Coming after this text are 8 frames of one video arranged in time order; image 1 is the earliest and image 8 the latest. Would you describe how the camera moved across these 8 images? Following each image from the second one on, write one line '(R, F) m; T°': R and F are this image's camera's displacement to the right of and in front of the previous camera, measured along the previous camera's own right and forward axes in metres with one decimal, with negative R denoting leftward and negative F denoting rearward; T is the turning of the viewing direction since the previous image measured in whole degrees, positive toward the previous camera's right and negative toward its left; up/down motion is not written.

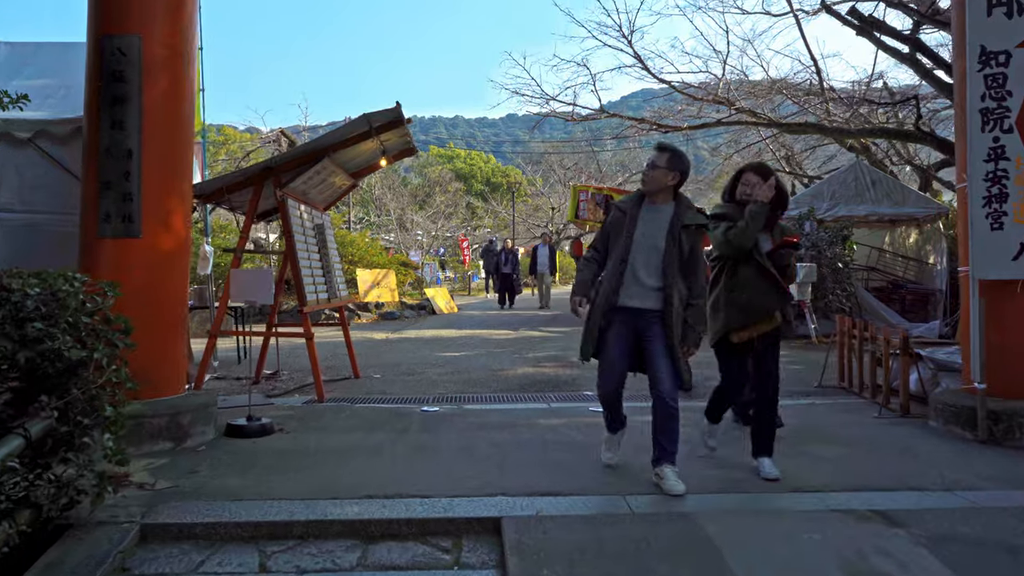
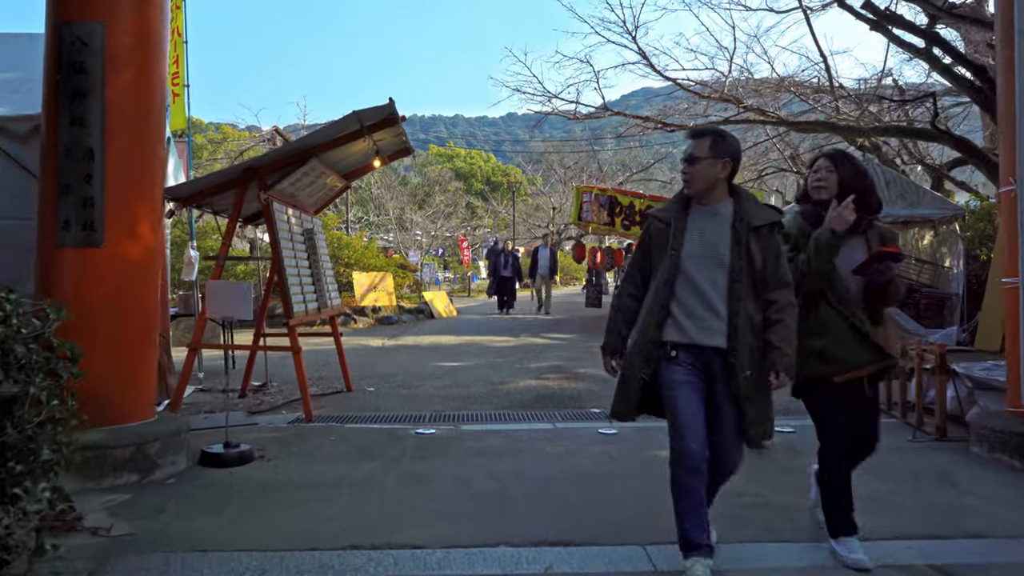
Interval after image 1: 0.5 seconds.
(0.0, +0.4) m; 0°
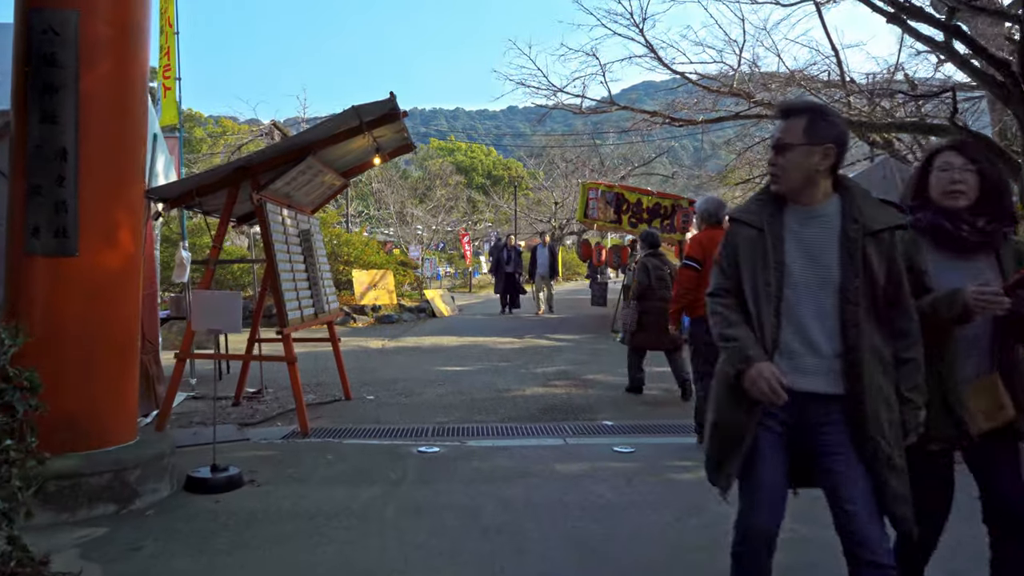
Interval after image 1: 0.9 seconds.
(0.0, +0.3) m; 0°
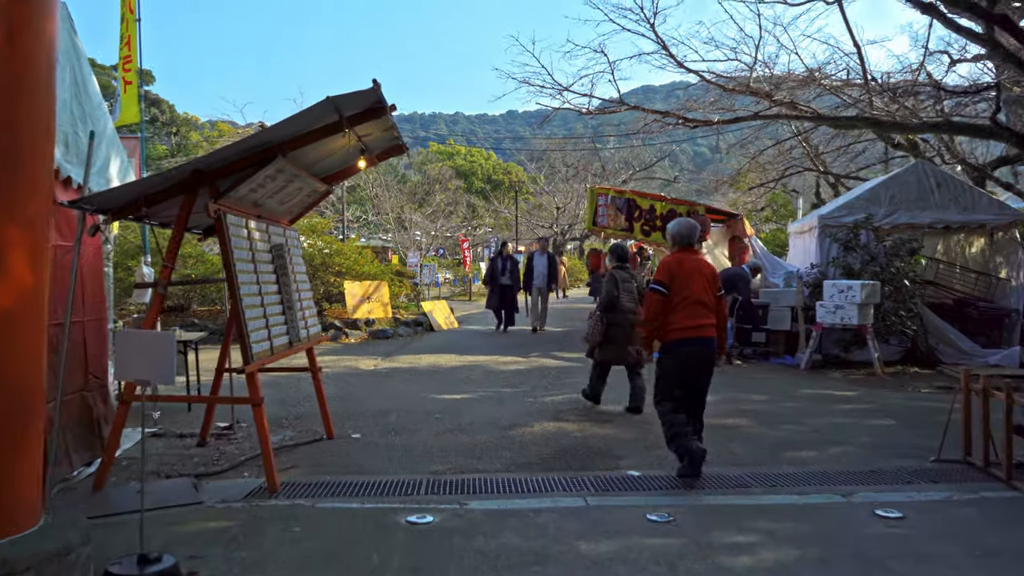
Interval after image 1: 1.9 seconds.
(0.0, +0.9) m; 0°
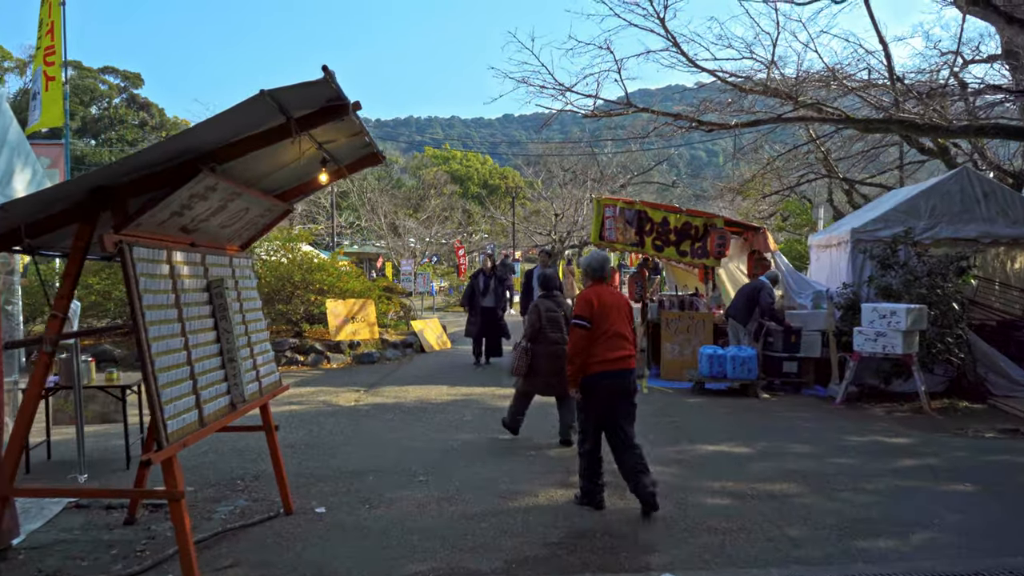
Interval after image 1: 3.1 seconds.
(0.0, +1.2) m; 0°
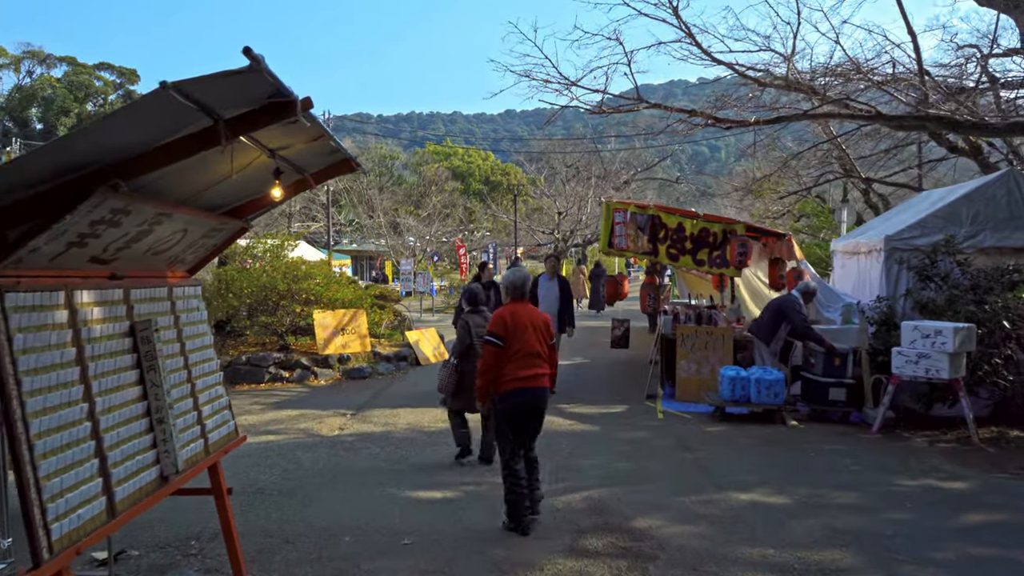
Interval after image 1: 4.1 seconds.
(0.0, +0.9) m; 0°
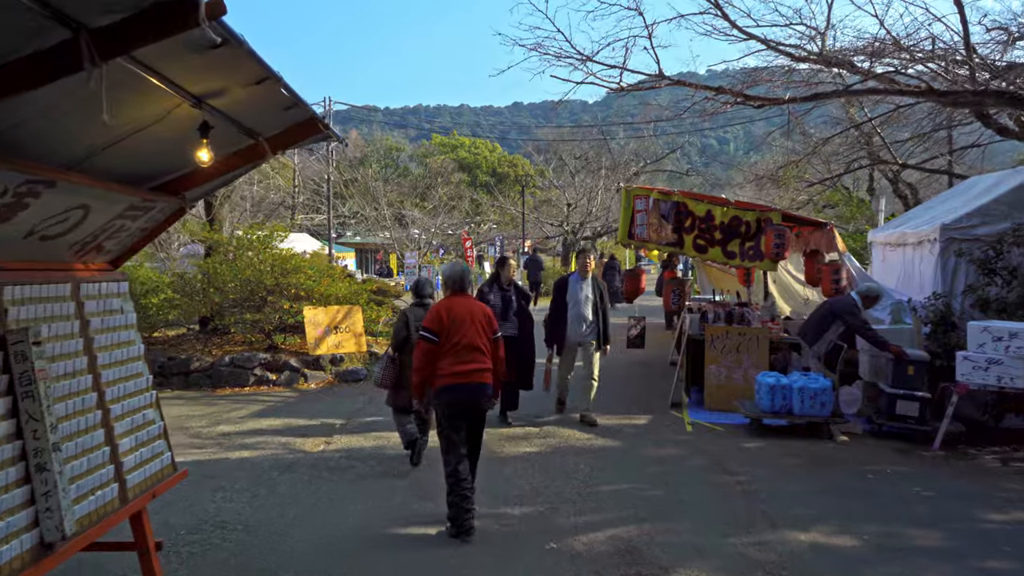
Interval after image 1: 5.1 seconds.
(0.0, +1.0) m; 0°
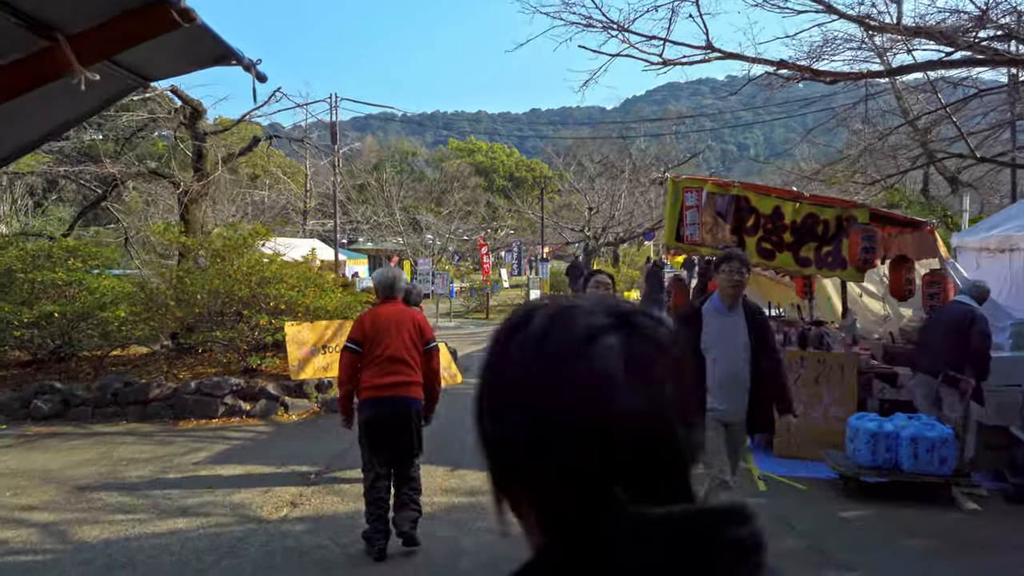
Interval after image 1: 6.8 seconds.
(0.0, +1.7) m; -1°
